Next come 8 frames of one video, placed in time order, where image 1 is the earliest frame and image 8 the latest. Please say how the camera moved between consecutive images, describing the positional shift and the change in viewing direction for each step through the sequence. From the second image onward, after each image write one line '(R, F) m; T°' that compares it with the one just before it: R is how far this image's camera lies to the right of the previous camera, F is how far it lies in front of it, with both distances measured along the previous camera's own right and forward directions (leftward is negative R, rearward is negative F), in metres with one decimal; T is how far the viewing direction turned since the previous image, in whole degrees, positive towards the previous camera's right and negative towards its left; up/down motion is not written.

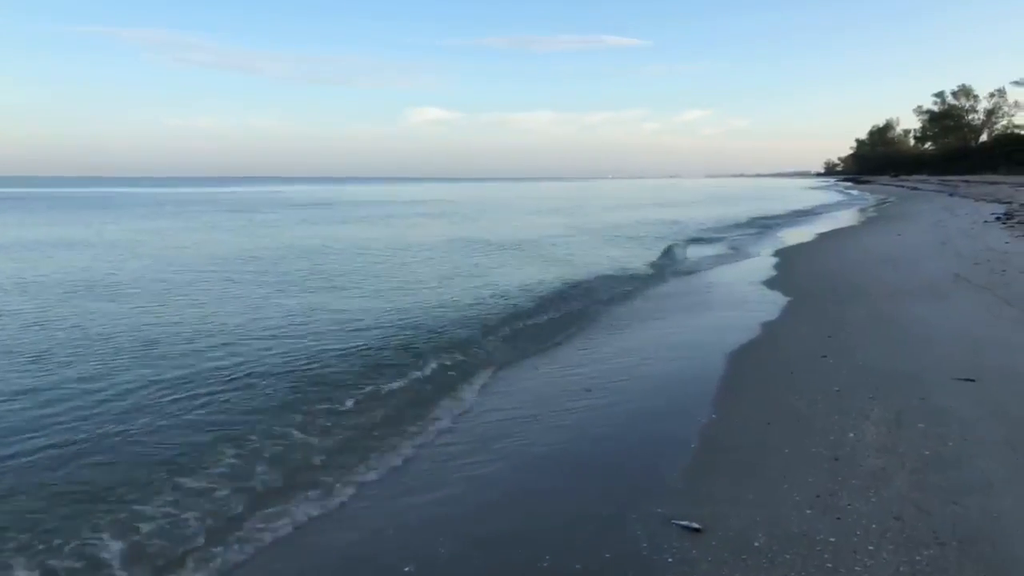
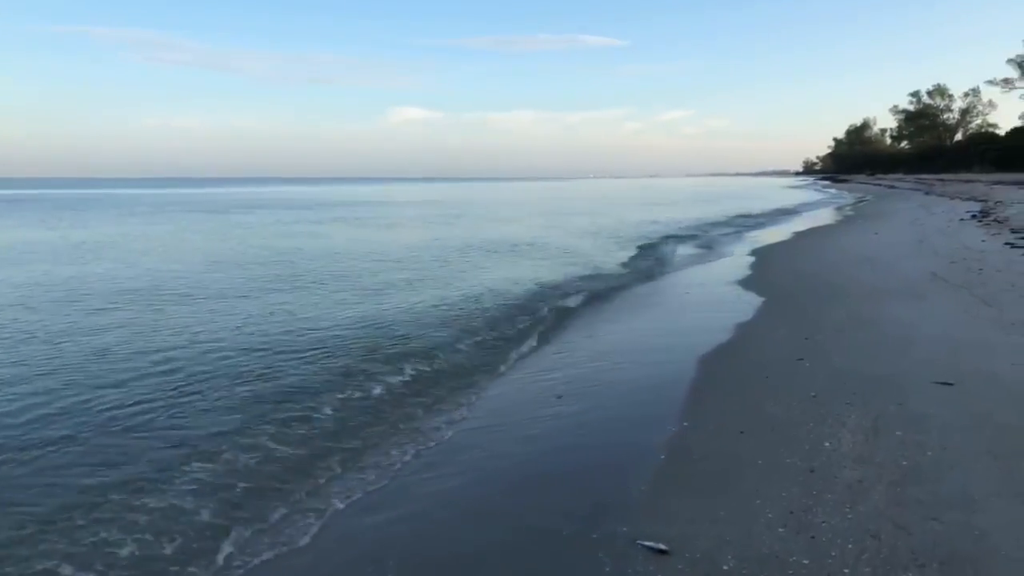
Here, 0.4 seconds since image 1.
(-0.7, -1.3) m; +1°
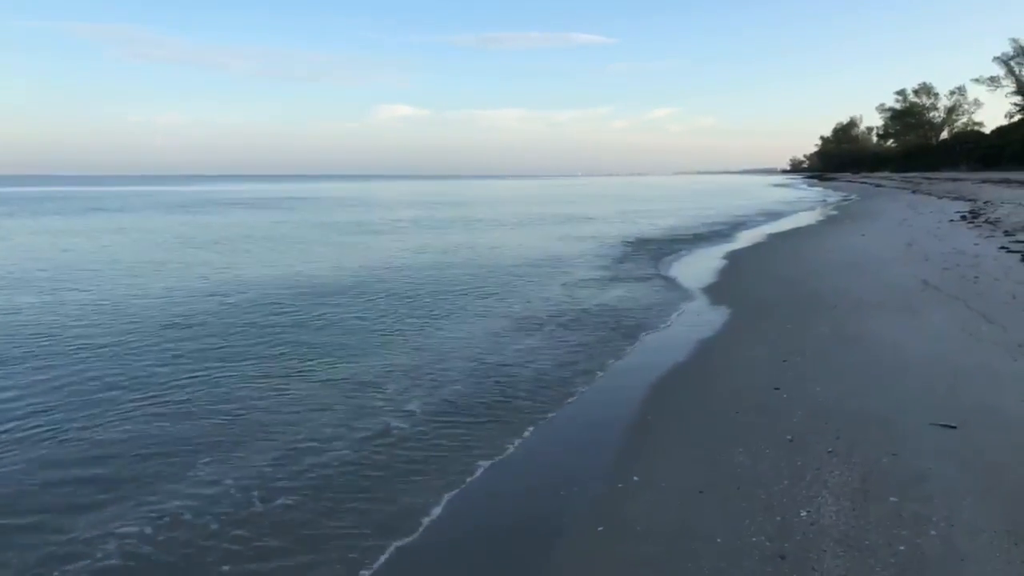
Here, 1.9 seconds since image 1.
(+0.5, +1.1) m; +1°
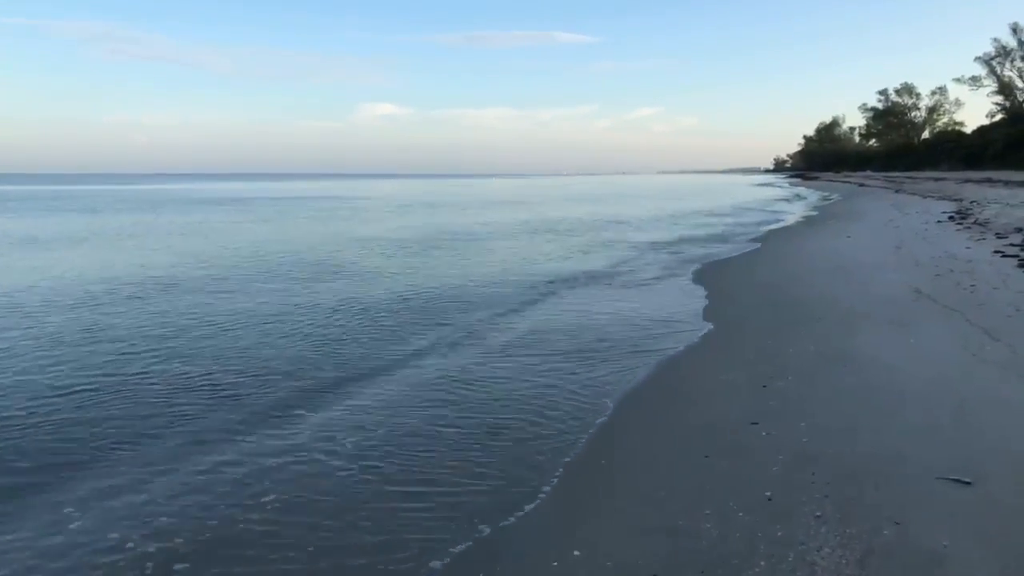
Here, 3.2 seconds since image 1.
(+0.4, +1.1) m; +1°
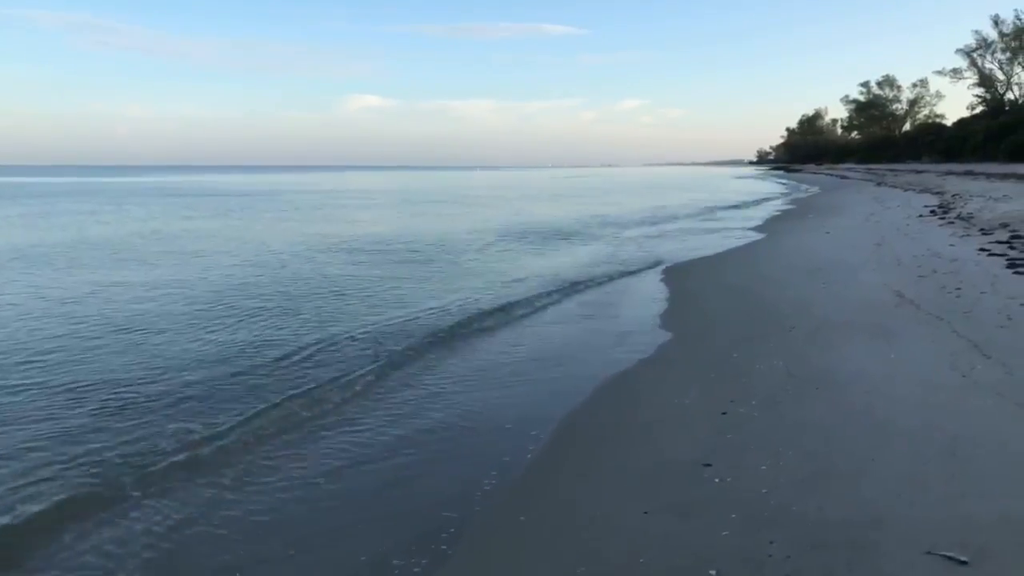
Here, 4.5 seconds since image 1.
(+0.5, +1.0) m; +1°
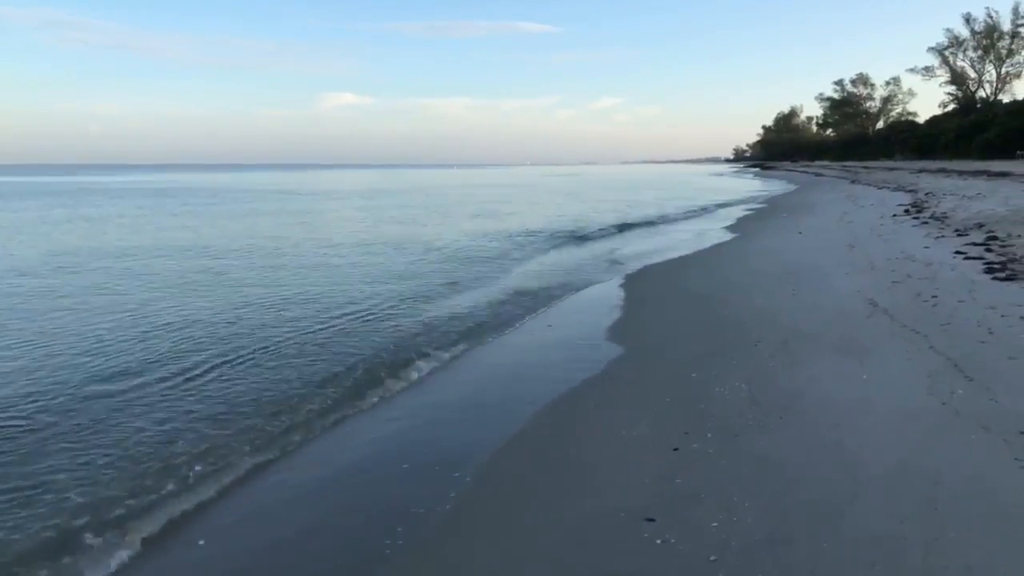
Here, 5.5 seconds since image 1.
(+0.4, +0.8) m; +1°
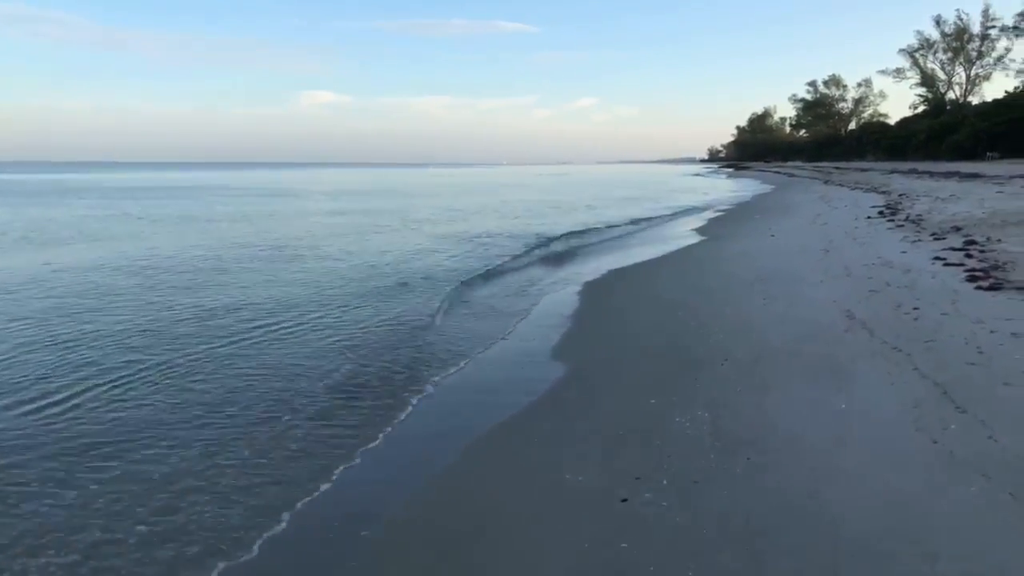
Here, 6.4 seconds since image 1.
(+0.3, +0.8) m; +2°
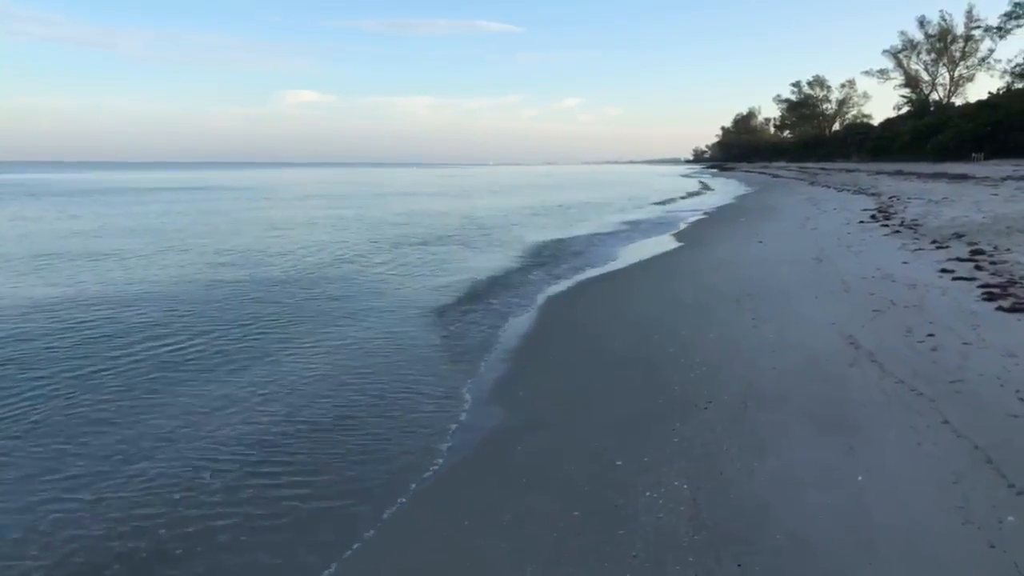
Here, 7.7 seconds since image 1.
(+0.4, +1.3) m; +1°
